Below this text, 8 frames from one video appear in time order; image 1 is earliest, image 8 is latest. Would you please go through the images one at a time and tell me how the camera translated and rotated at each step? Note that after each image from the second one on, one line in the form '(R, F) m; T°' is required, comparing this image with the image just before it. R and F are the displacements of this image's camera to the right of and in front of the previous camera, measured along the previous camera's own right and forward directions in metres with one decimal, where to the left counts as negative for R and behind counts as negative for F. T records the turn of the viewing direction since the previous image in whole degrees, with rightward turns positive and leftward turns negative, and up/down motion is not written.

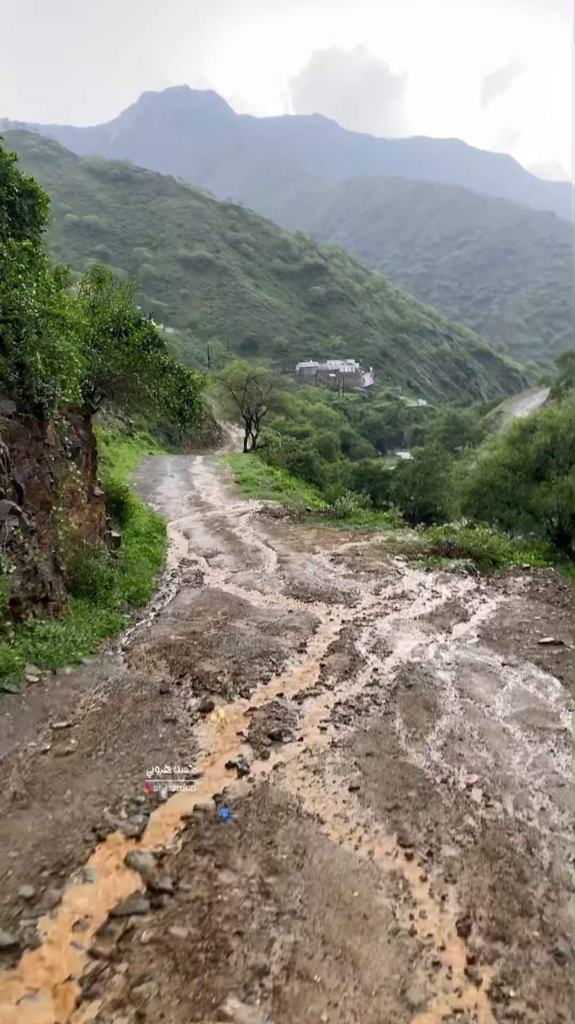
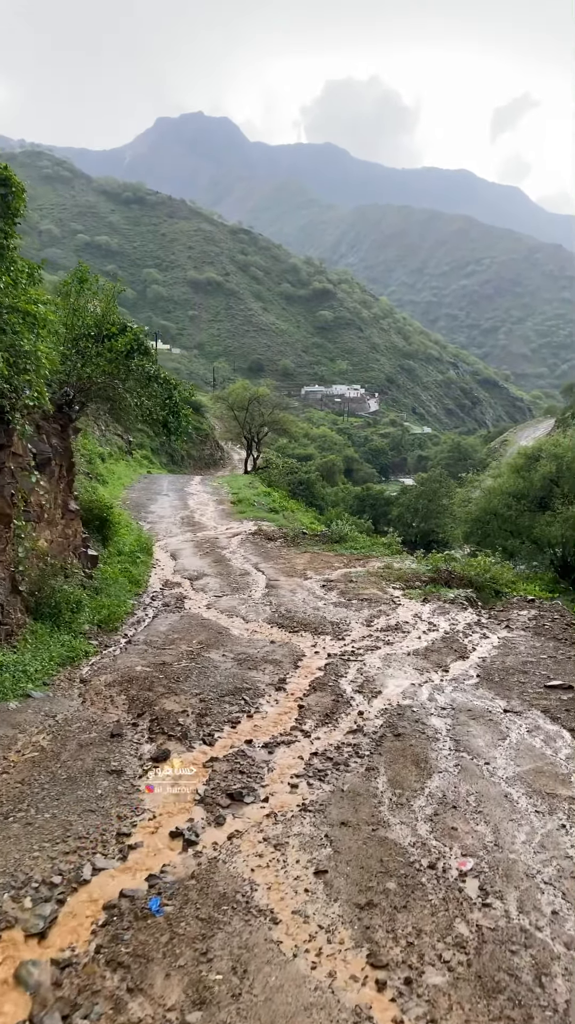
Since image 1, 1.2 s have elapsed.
(+0.2, +0.9) m; 0°
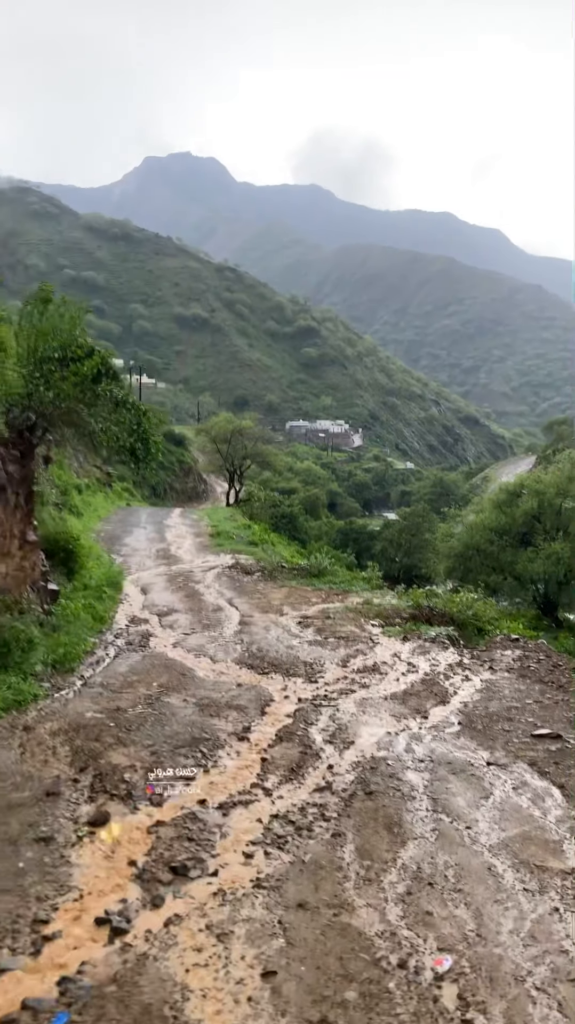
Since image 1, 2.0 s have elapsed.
(+0.2, +0.6) m; +1°
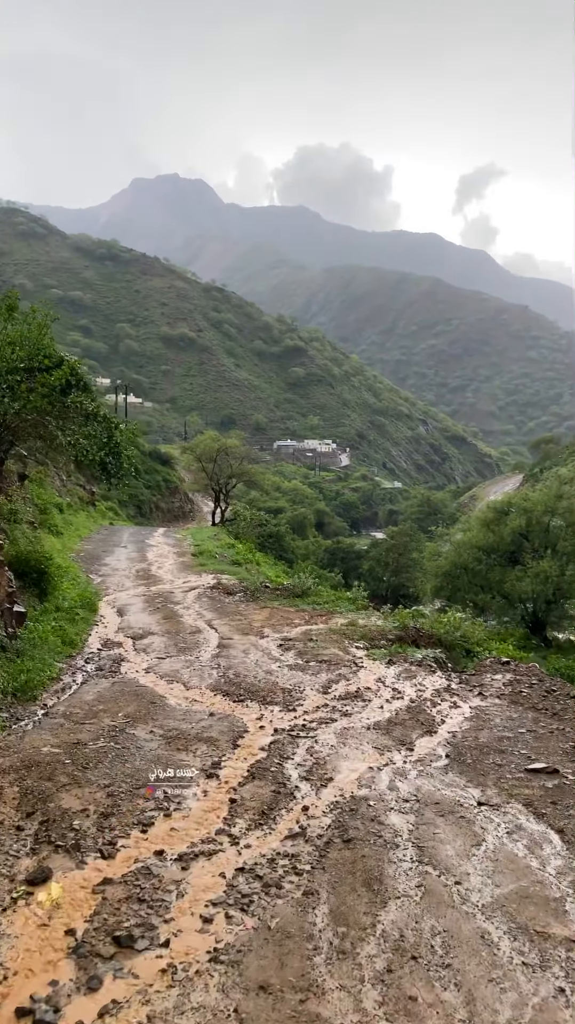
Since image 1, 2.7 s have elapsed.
(+0.1, +0.5) m; +1°
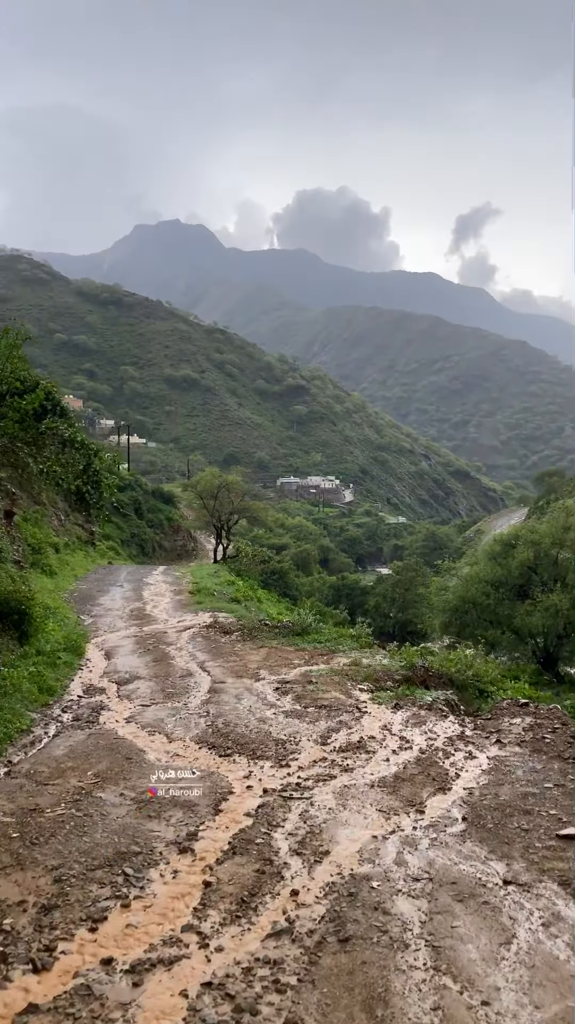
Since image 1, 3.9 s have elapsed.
(+0.2, +0.9) m; 0°
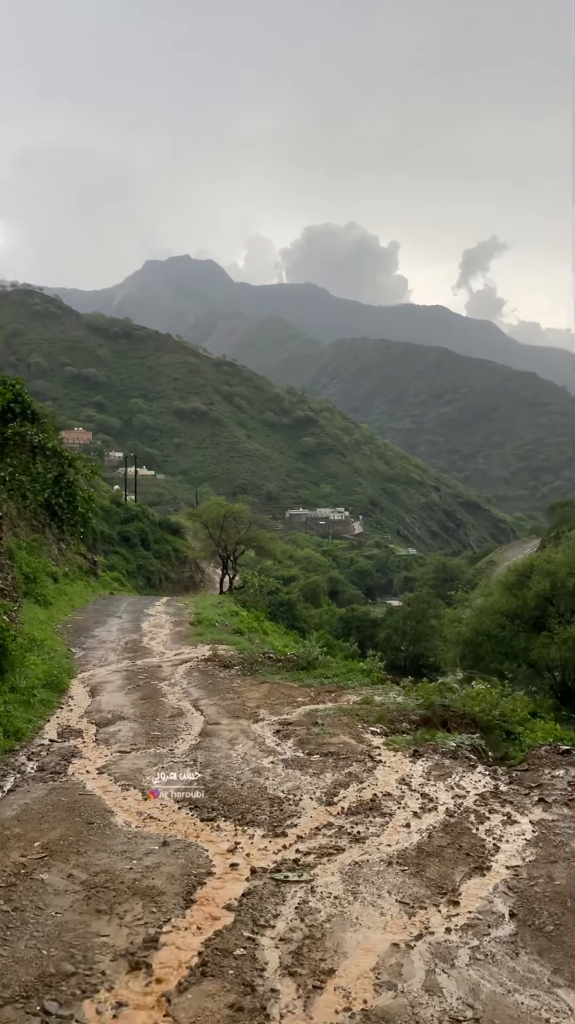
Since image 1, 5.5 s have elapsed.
(+0.1, +1.4) m; -1°
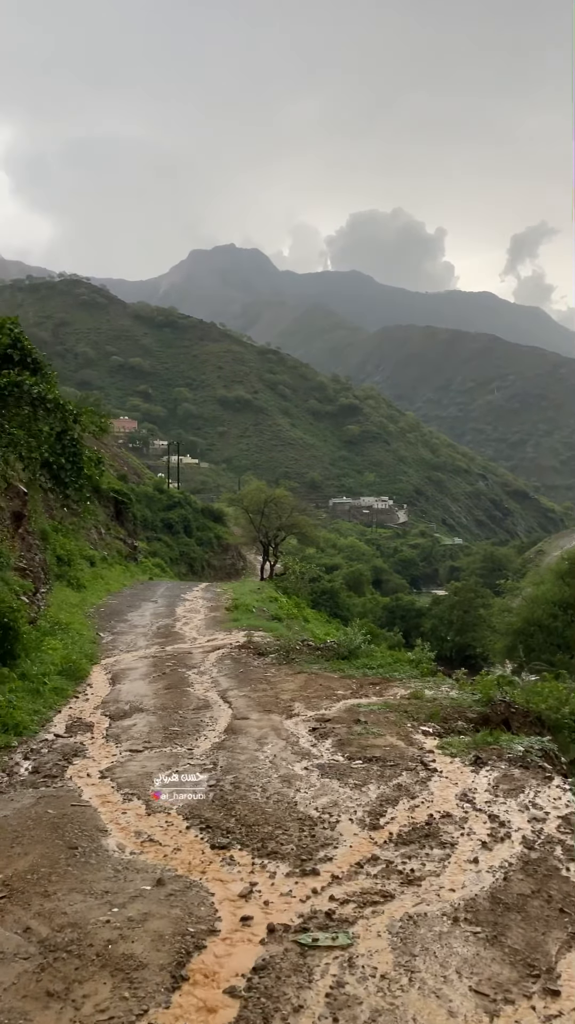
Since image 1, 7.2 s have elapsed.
(+0.1, +1.4) m; -3°
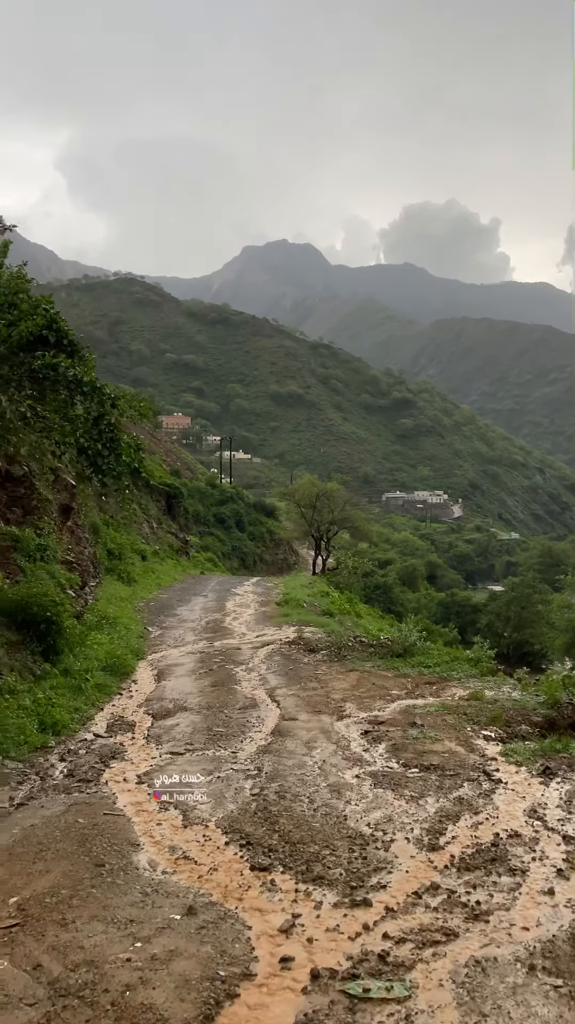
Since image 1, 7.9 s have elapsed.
(0.0, +0.6) m; -4°
